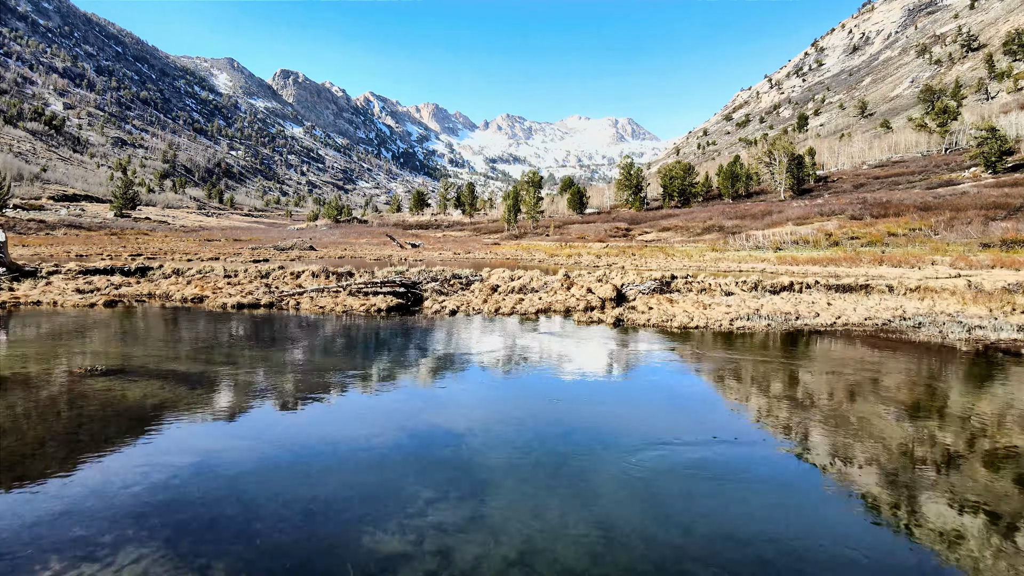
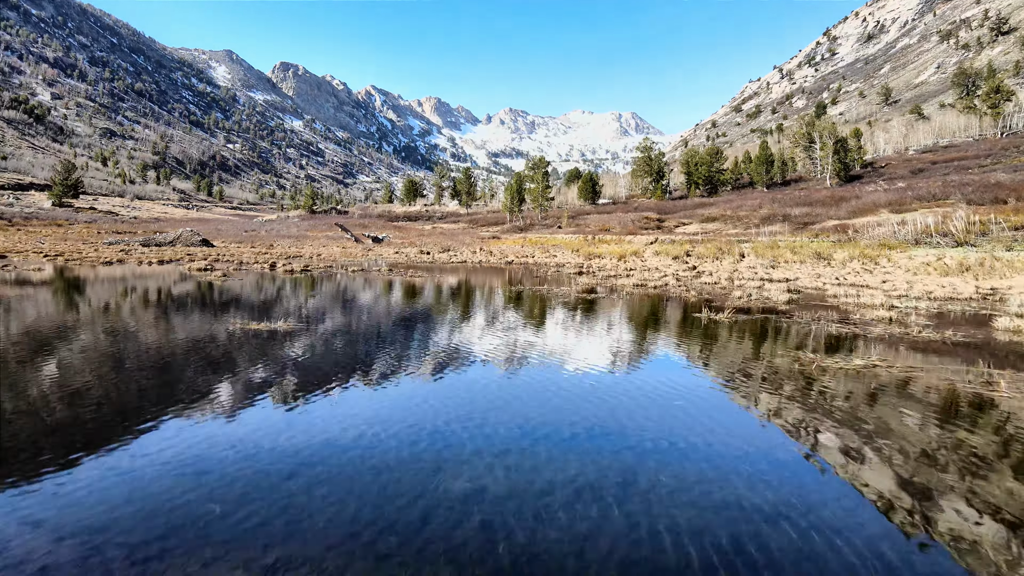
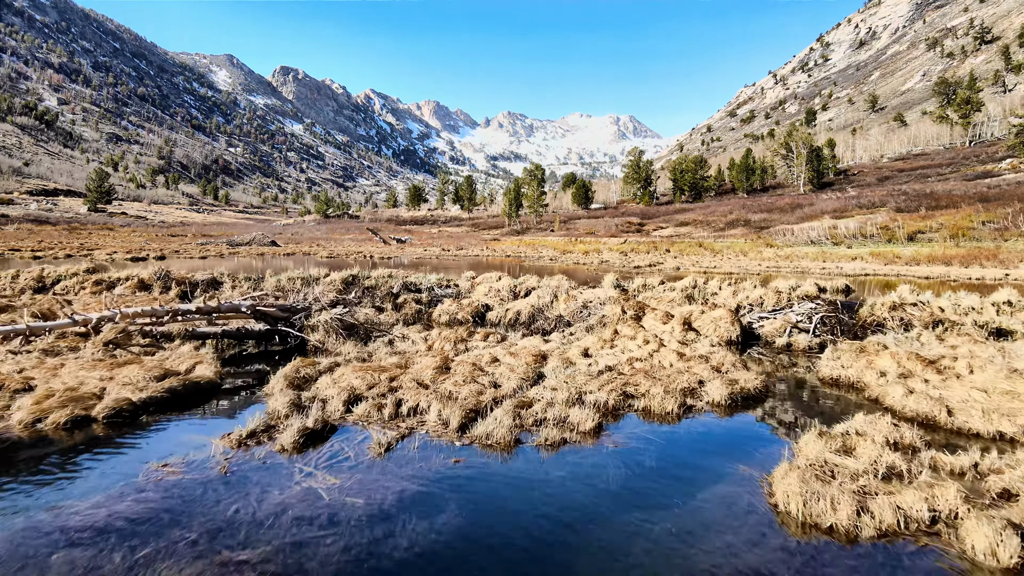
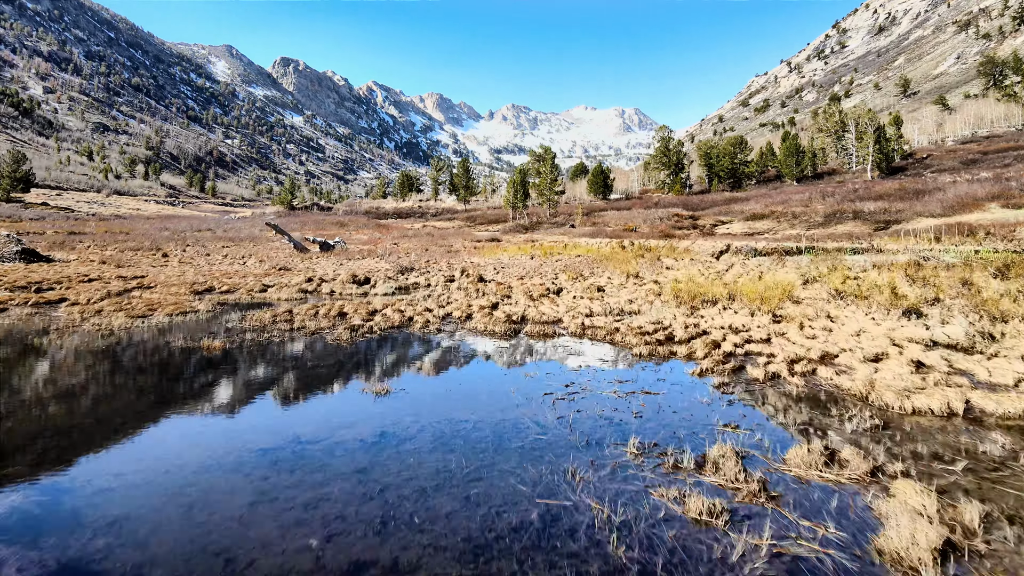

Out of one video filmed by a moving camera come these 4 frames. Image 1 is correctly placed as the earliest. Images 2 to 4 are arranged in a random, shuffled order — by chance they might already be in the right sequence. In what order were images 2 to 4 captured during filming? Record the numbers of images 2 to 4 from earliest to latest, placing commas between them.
3, 2, 4
